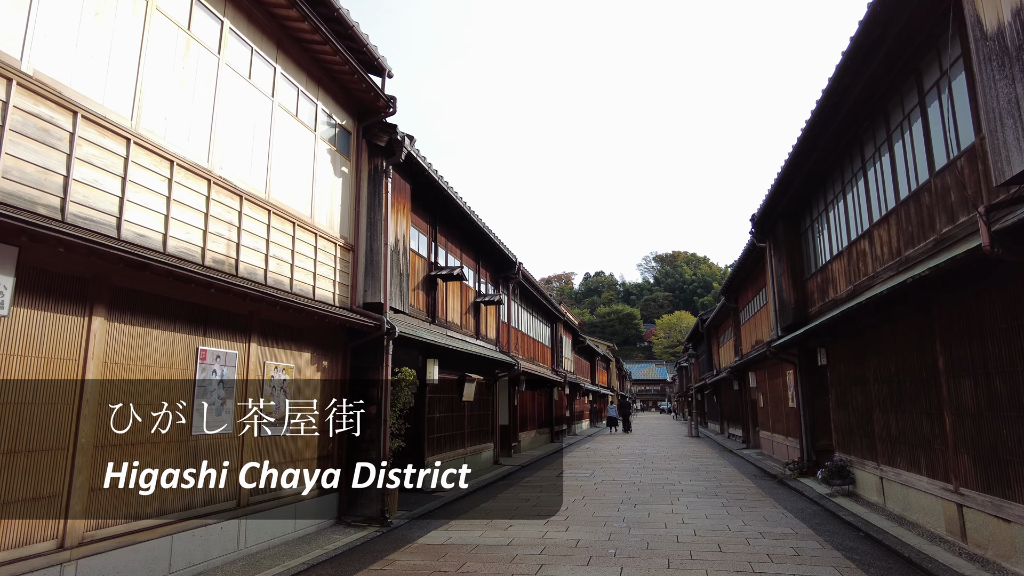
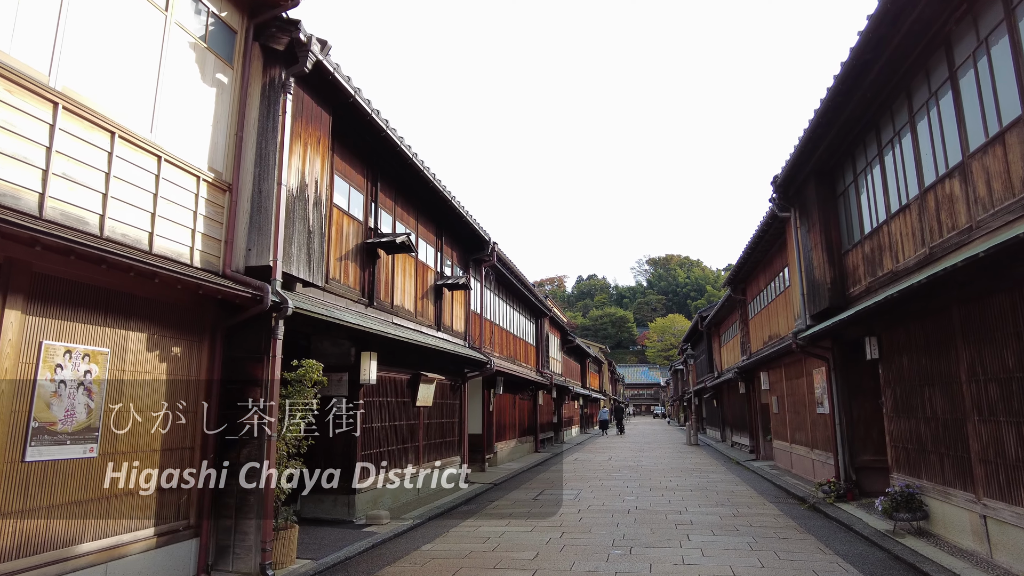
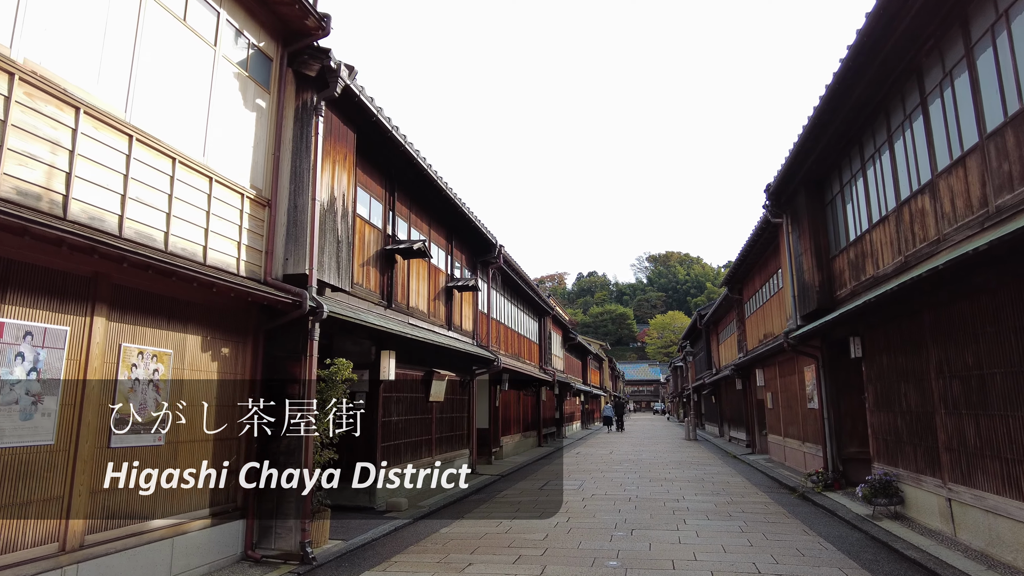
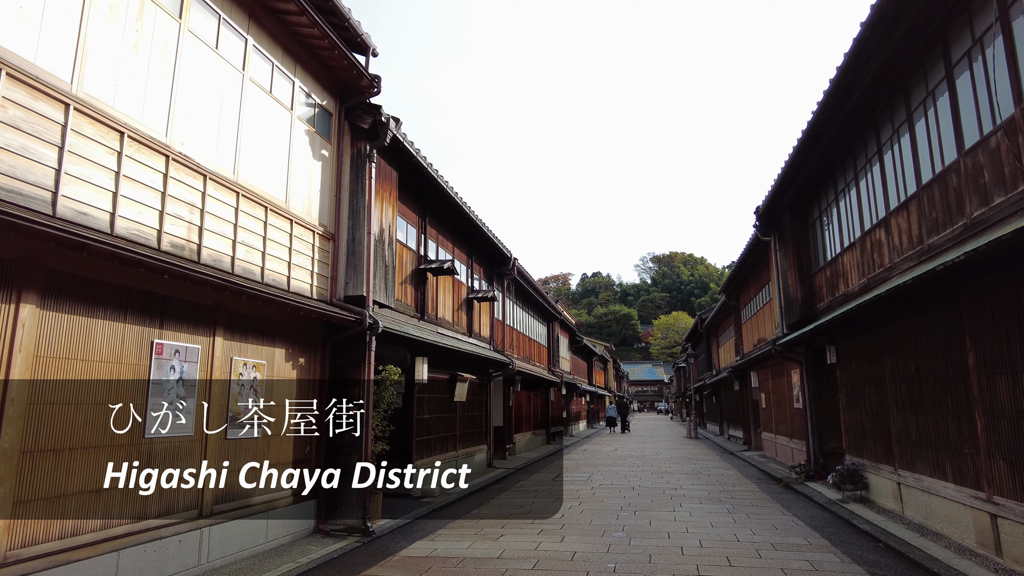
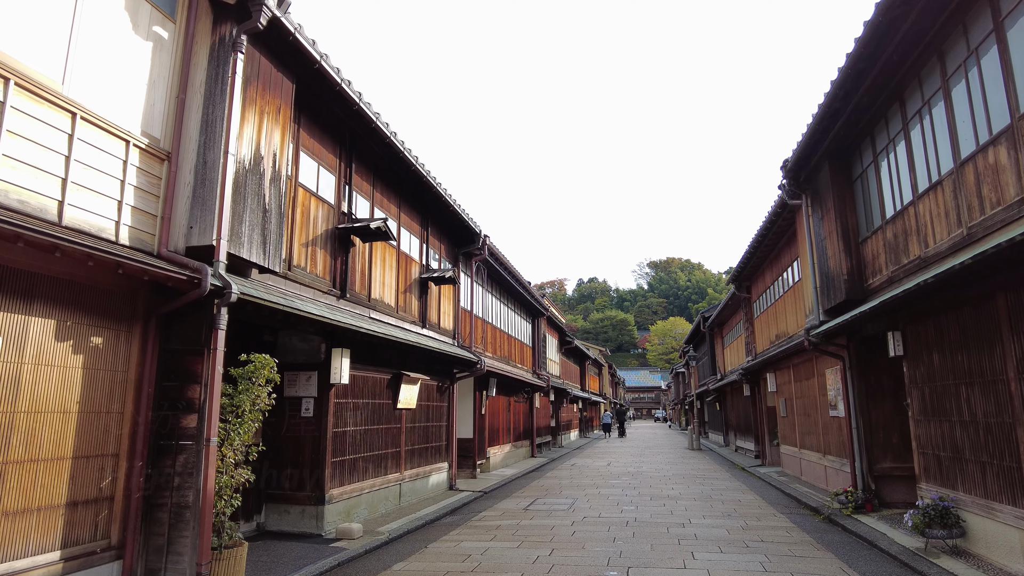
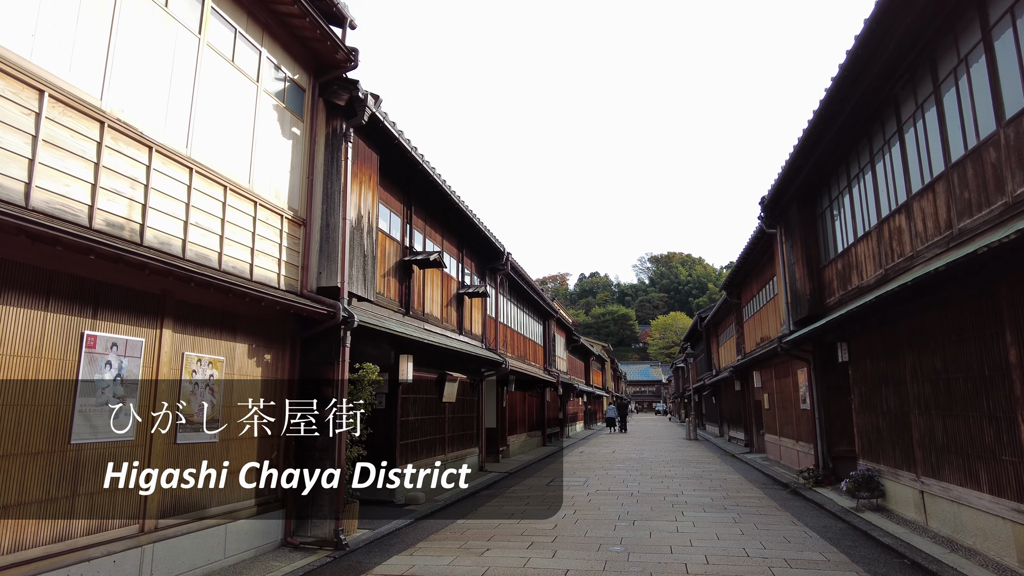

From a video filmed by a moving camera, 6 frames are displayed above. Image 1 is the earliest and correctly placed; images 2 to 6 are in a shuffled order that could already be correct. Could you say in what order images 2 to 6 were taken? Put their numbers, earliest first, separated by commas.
4, 6, 3, 2, 5
